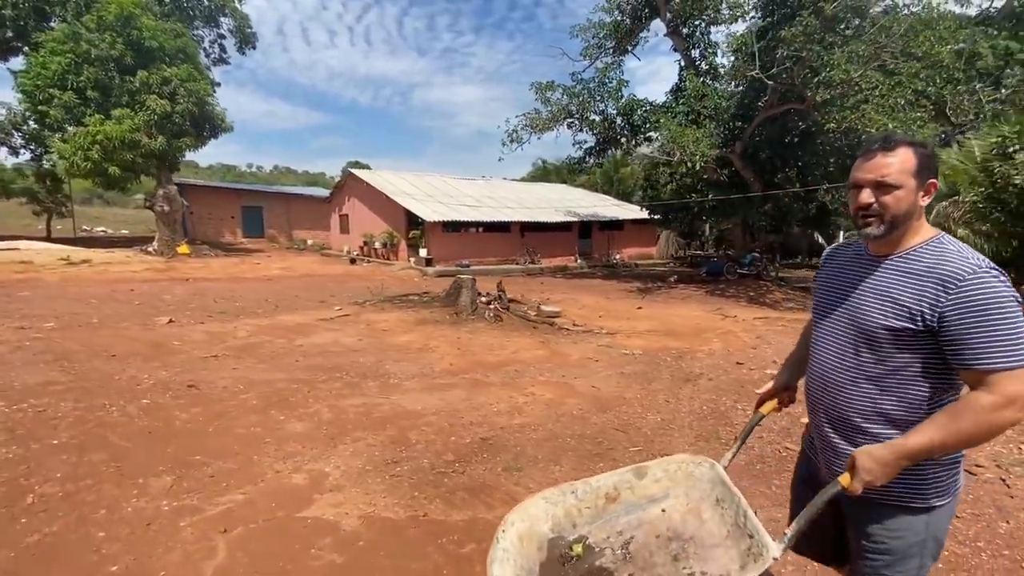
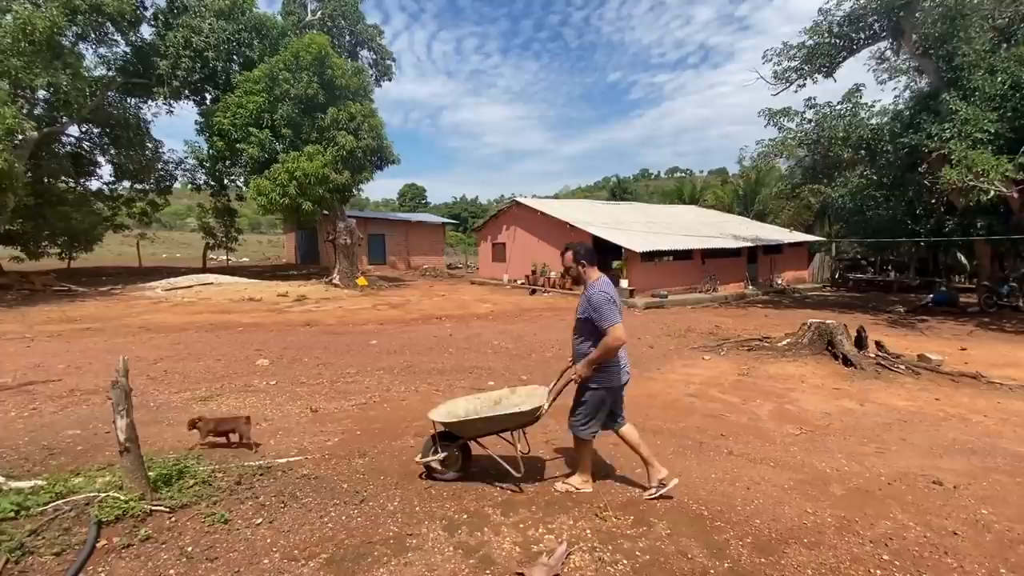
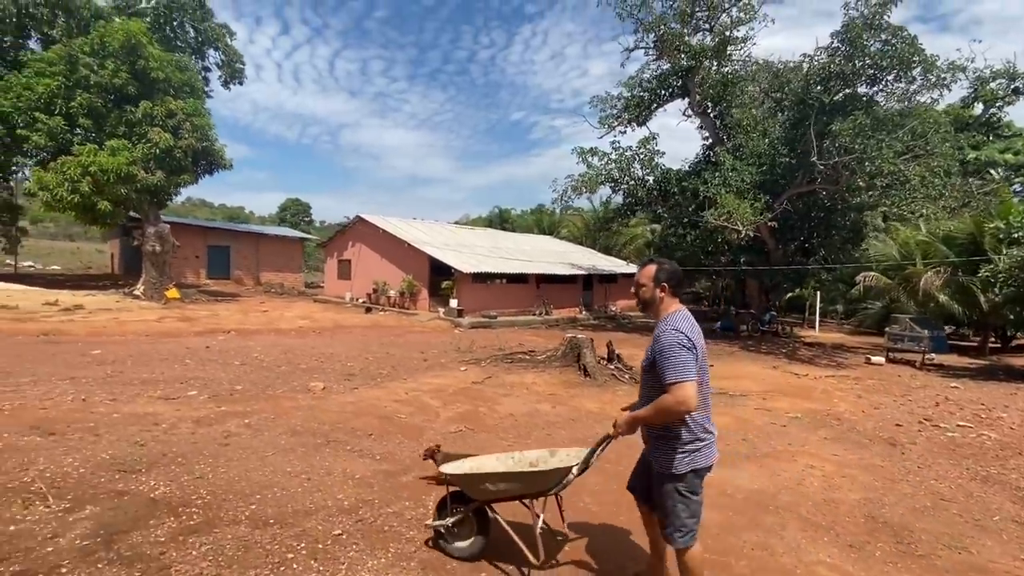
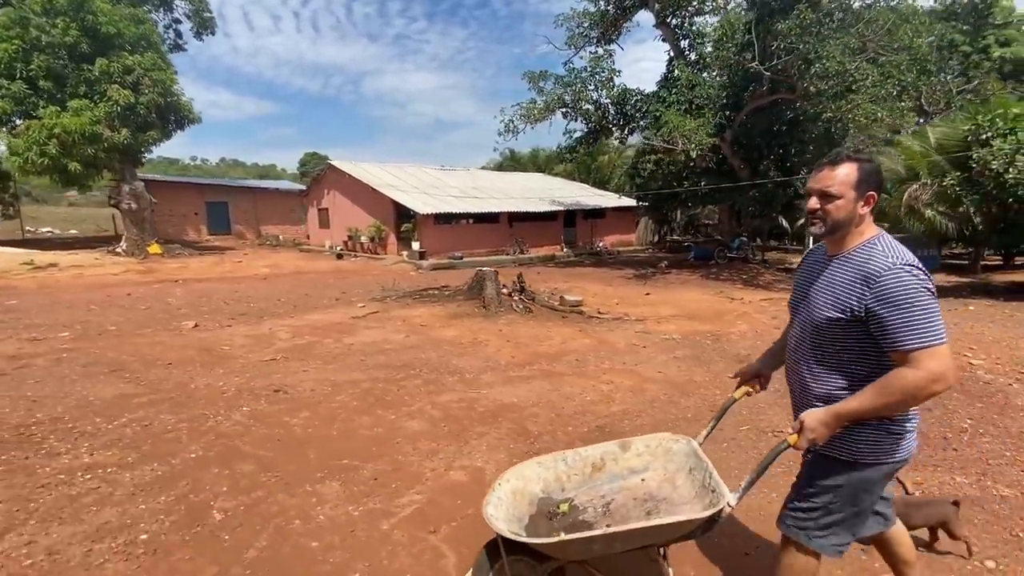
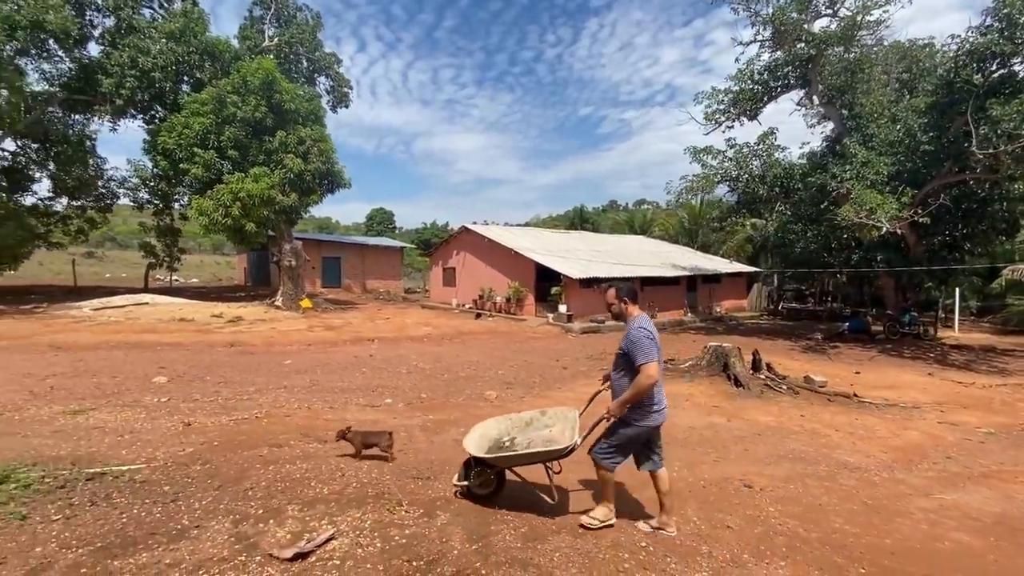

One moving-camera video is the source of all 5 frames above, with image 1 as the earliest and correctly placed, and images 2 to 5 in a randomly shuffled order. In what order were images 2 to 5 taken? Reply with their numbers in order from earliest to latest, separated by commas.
4, 3, 5, 2
